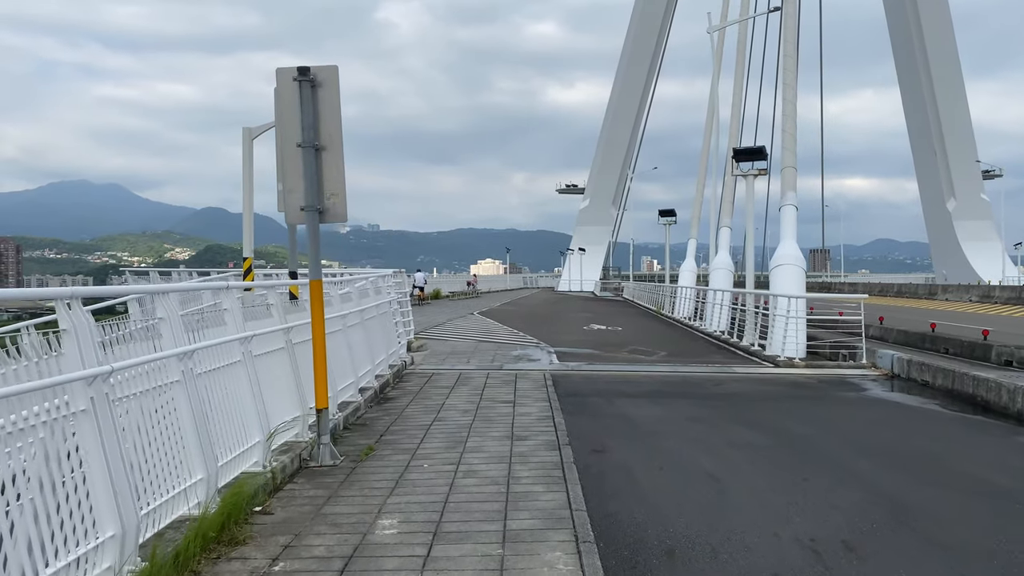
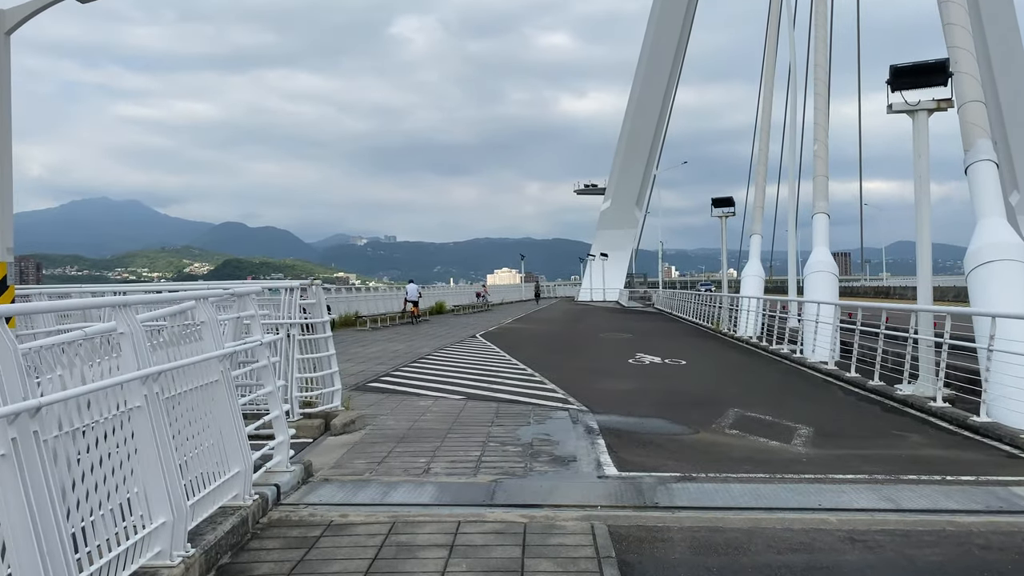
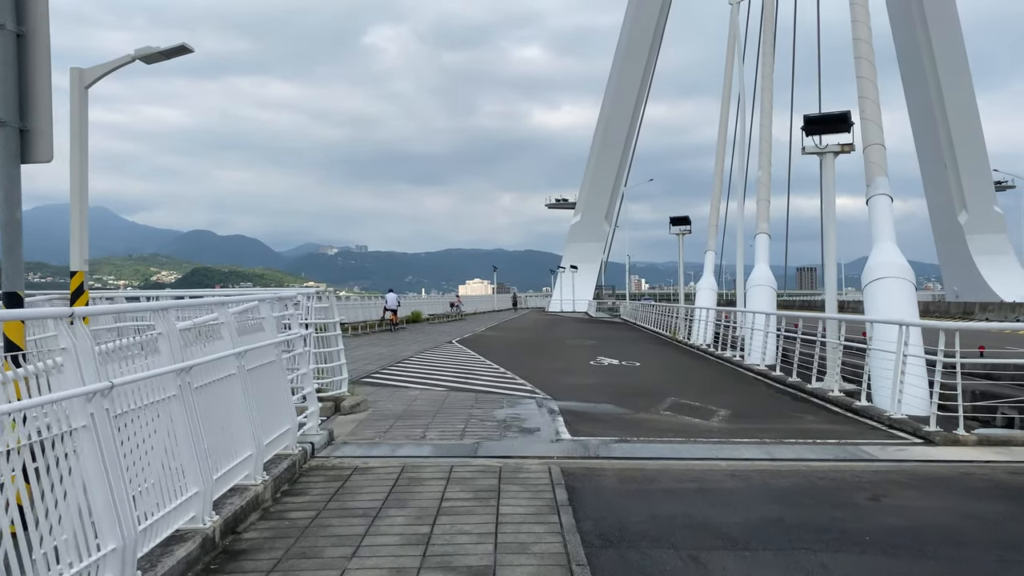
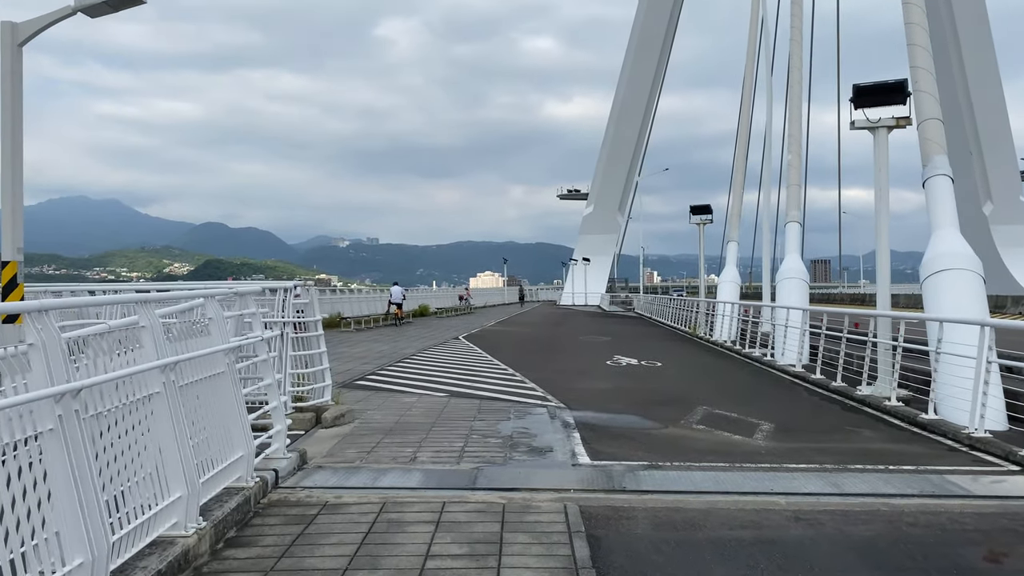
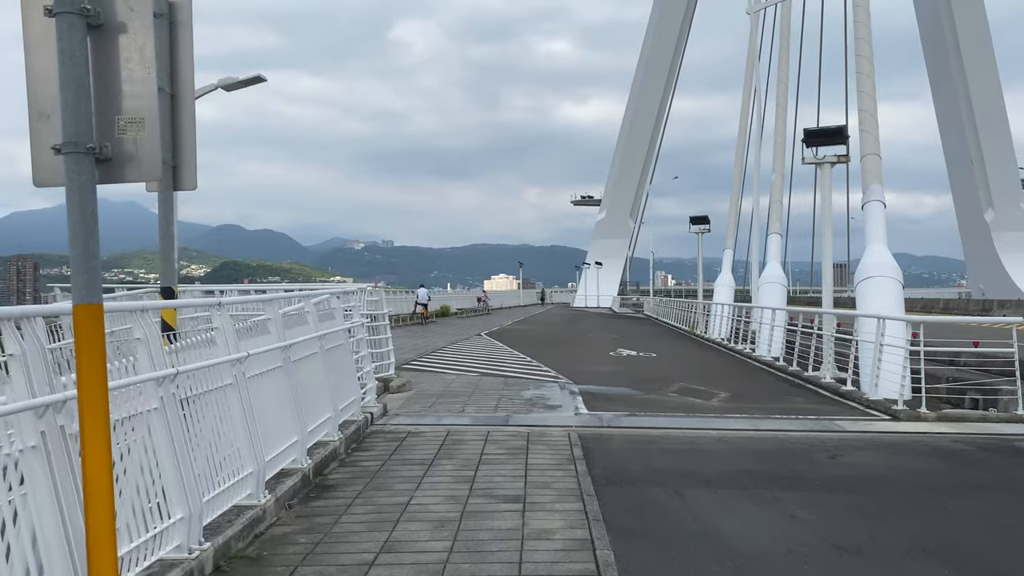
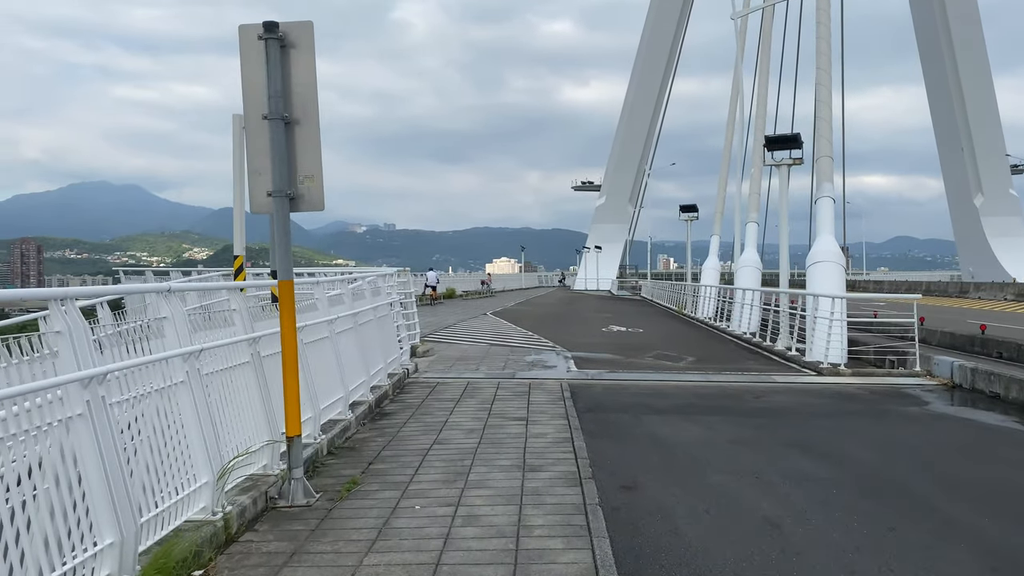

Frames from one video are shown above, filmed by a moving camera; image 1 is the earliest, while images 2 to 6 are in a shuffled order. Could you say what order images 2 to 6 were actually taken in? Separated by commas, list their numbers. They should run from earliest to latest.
6, 5, 3, 4, 2
